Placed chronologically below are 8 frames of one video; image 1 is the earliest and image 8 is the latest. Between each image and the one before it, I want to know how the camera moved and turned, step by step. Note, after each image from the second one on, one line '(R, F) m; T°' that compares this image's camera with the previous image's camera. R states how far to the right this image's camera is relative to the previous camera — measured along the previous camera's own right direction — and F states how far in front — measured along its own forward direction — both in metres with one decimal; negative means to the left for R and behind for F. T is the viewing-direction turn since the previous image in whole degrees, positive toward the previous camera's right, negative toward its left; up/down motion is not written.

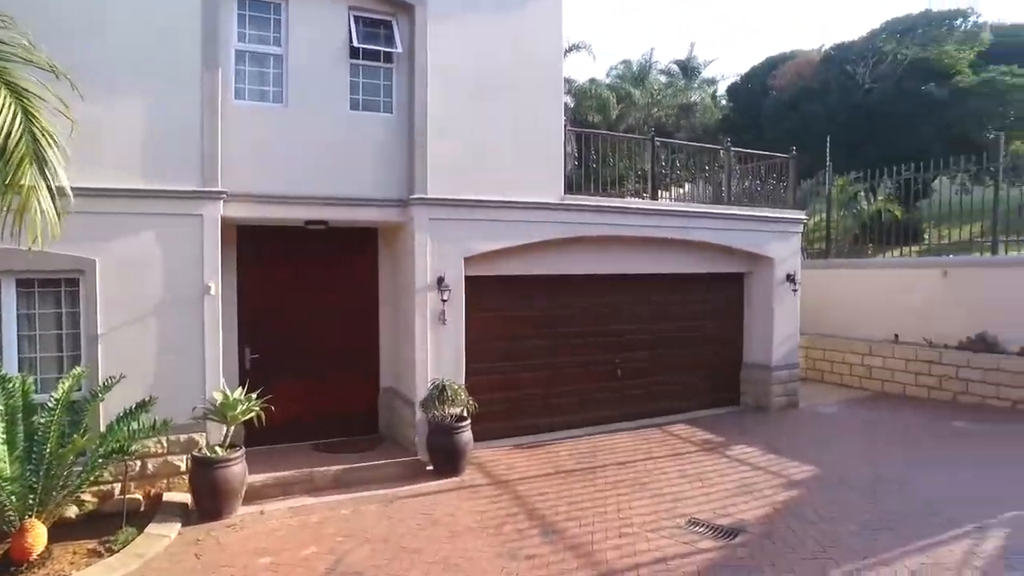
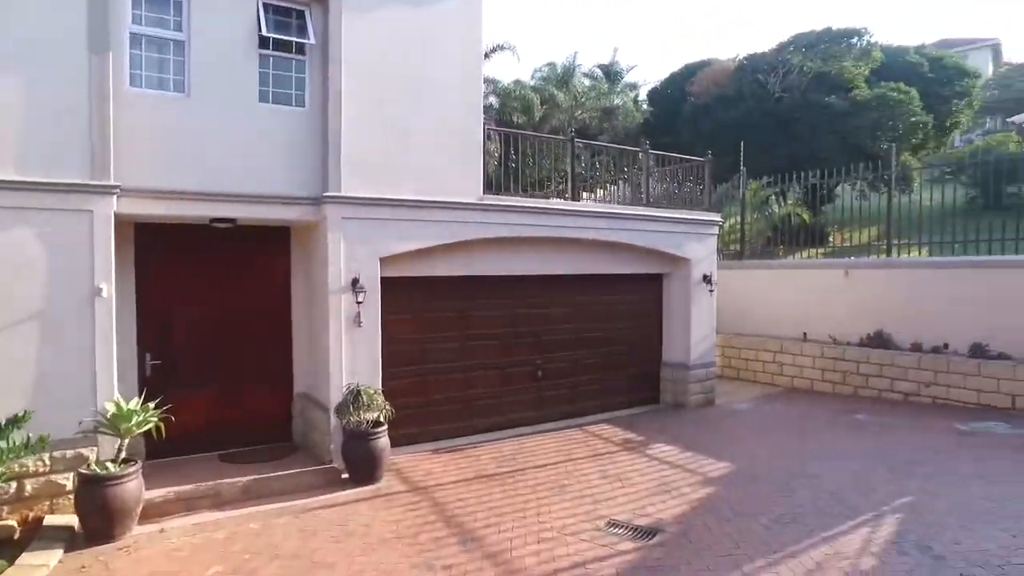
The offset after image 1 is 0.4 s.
(+0.1, +0.1) m; +6°
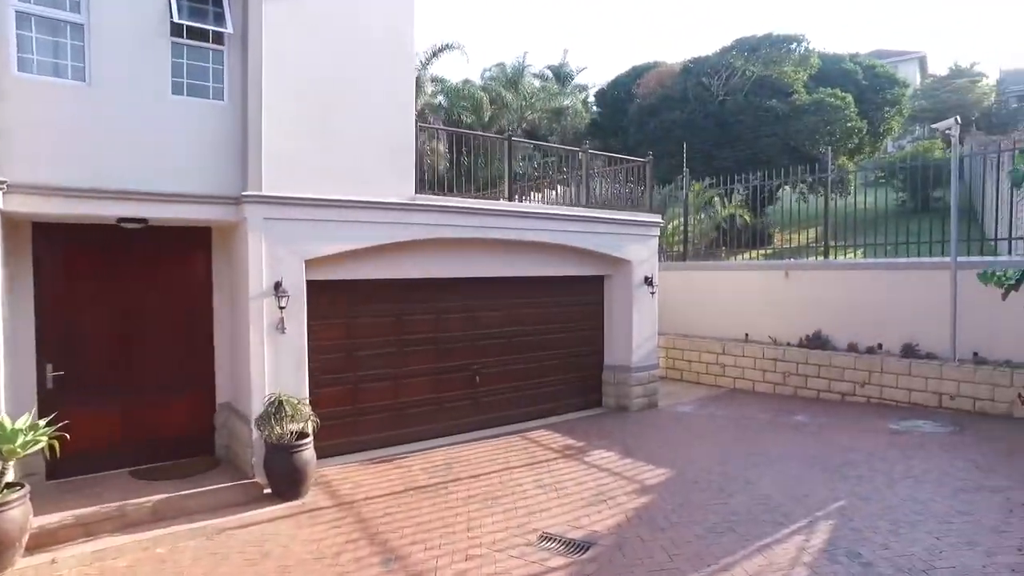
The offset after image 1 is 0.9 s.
(+0.2, +0.2) m; +4°
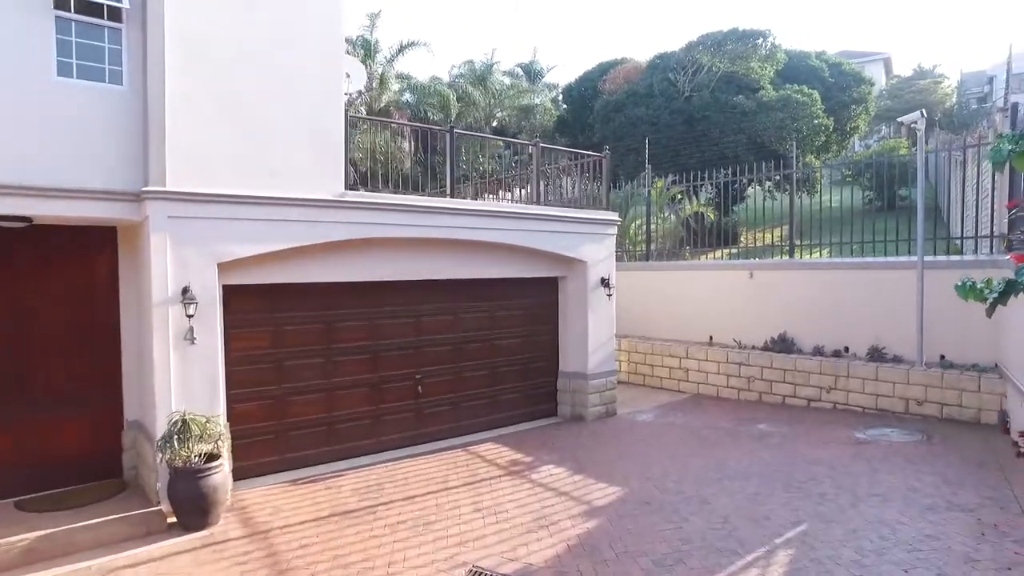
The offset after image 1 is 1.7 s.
(+0.4, +0.6) m; +2°
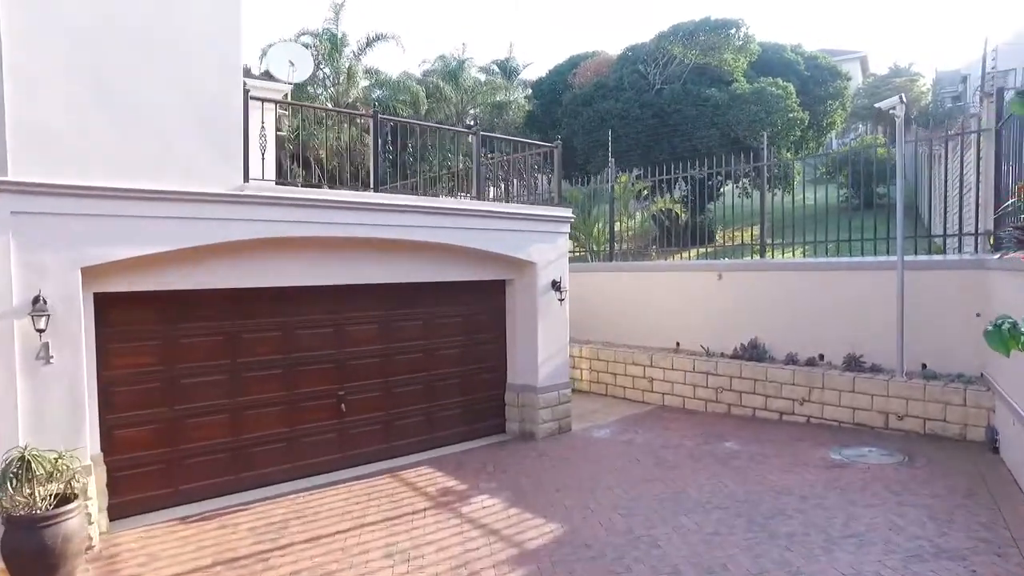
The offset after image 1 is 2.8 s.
(+0.5, +0.9) m; +1°
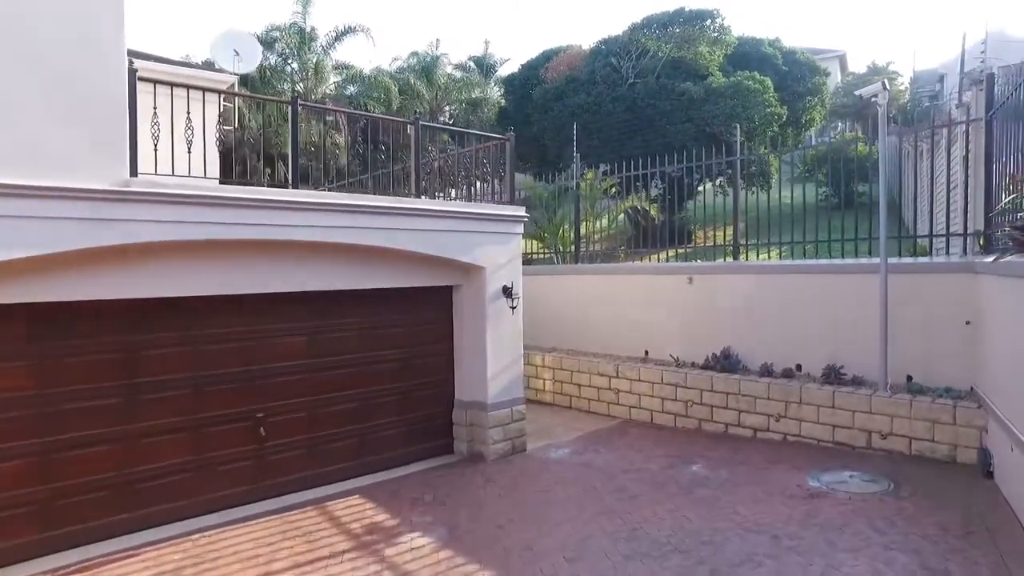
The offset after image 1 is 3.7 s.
(+0.4, +0.8) m; +1°
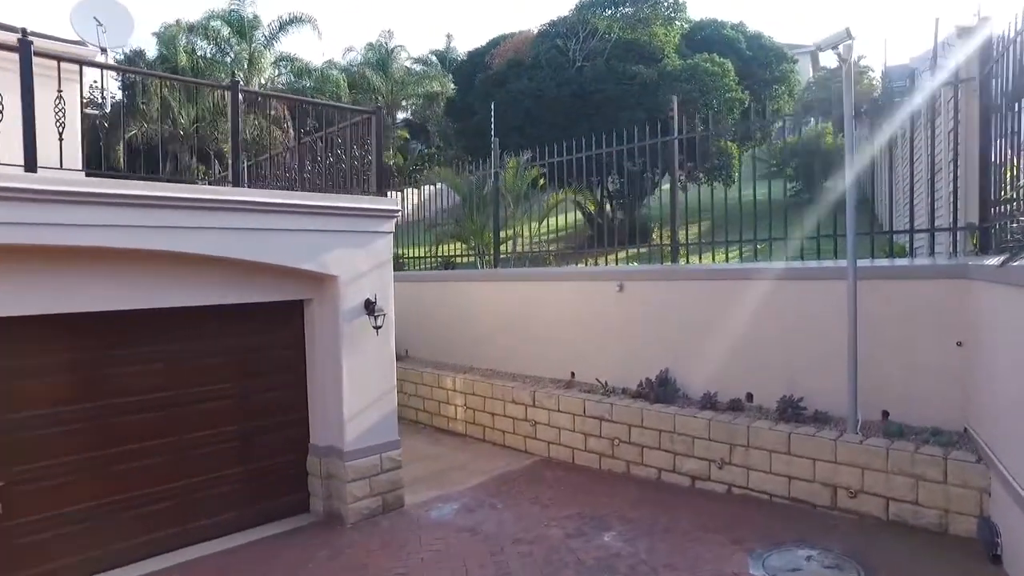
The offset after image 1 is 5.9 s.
(+1.0, +1.7) m; +2°
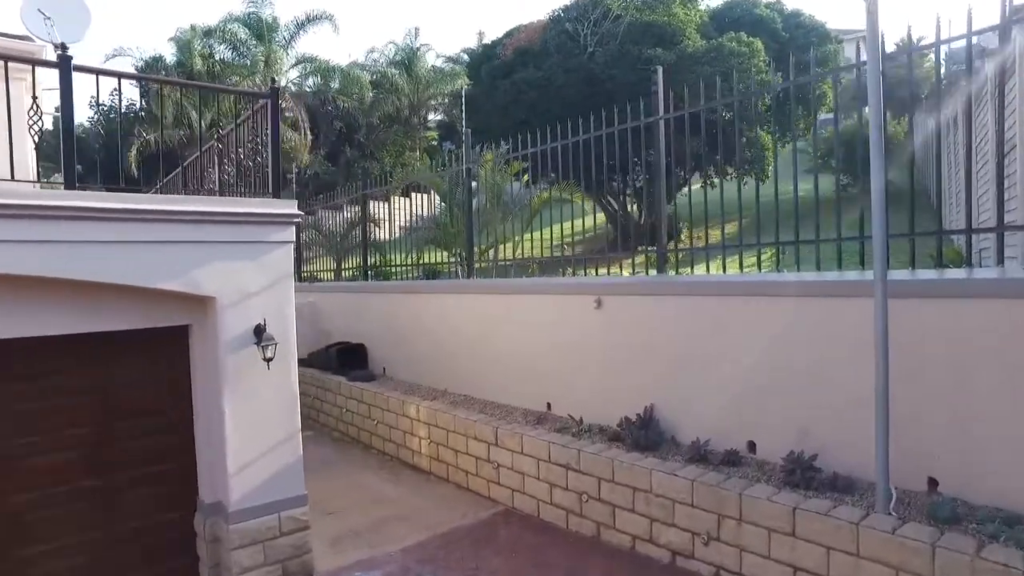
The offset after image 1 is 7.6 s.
(+0.9, +1.3) m; -4°
